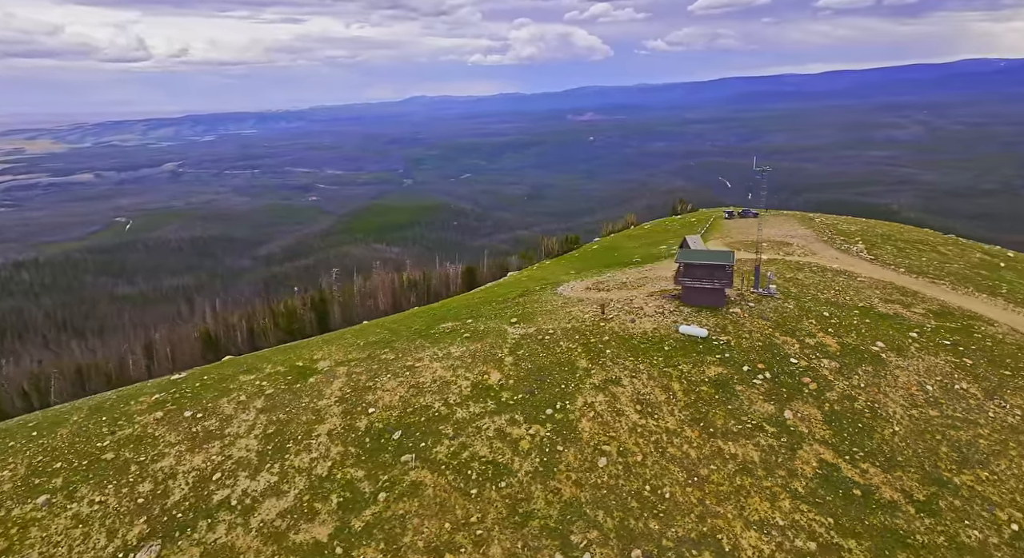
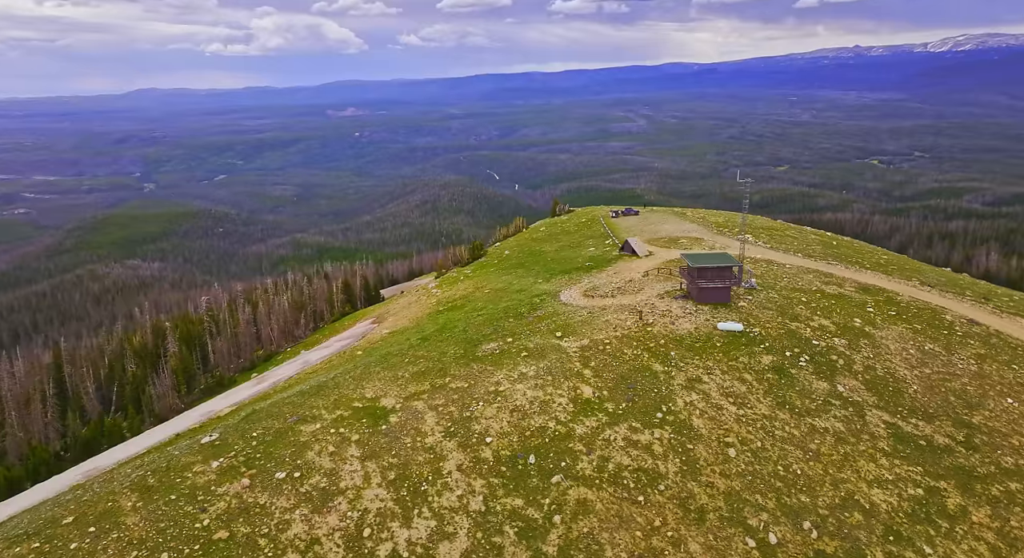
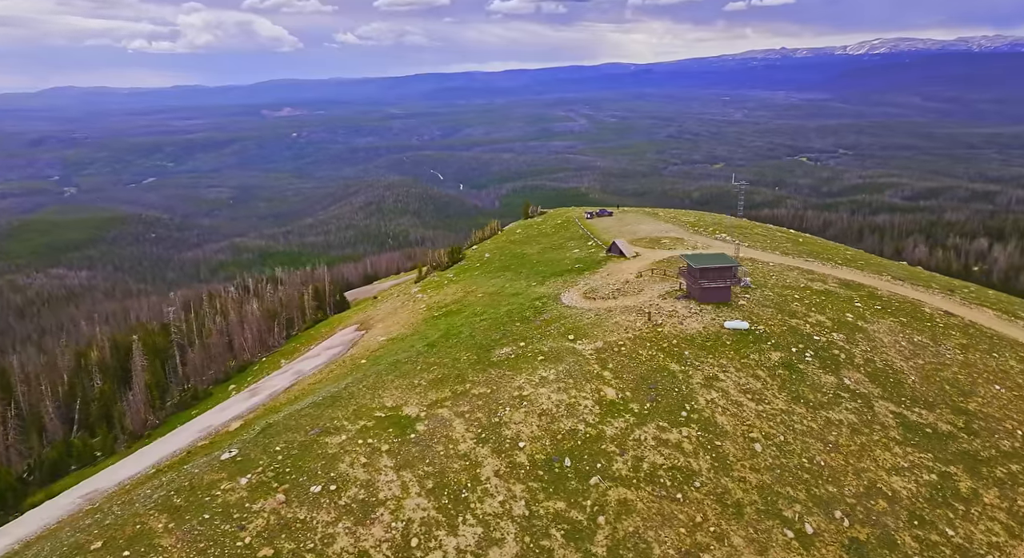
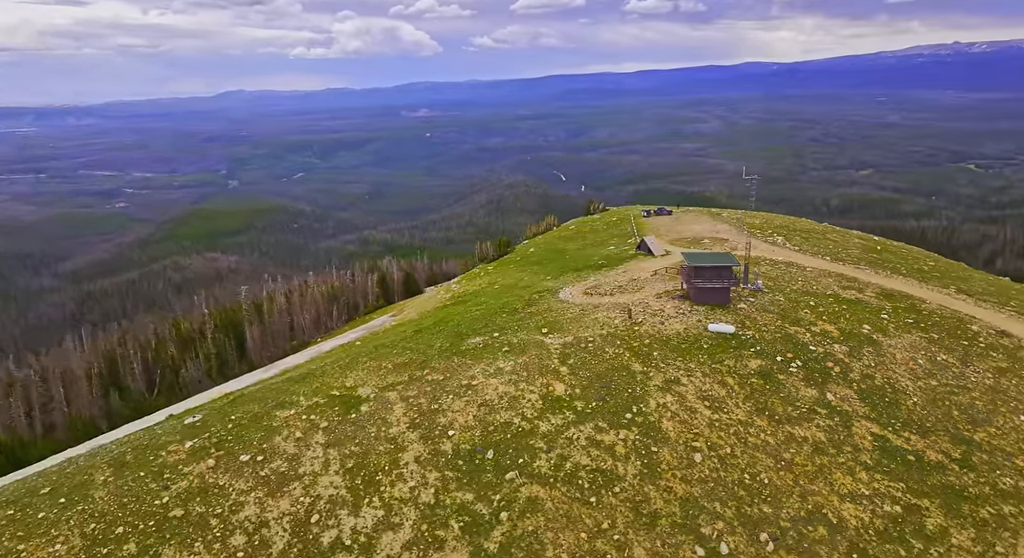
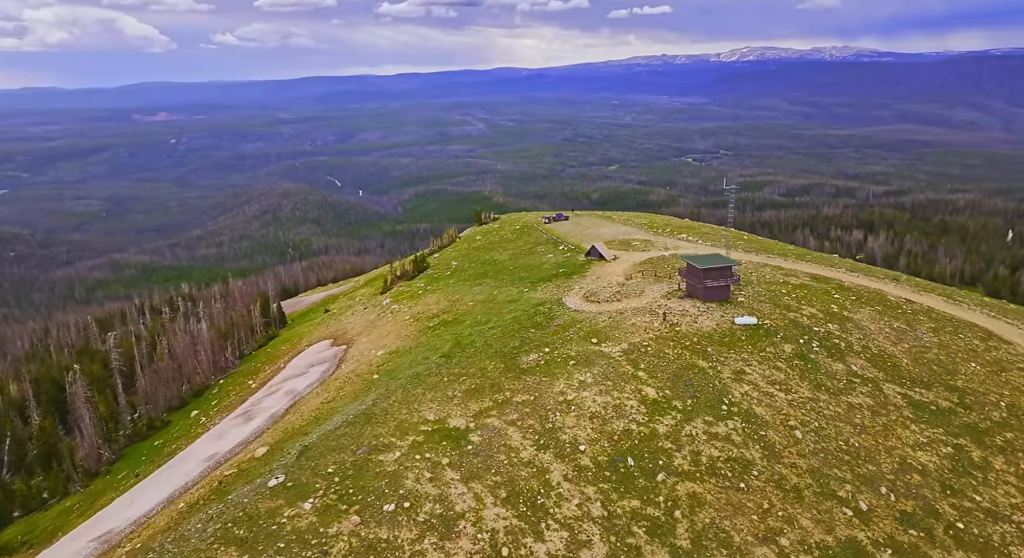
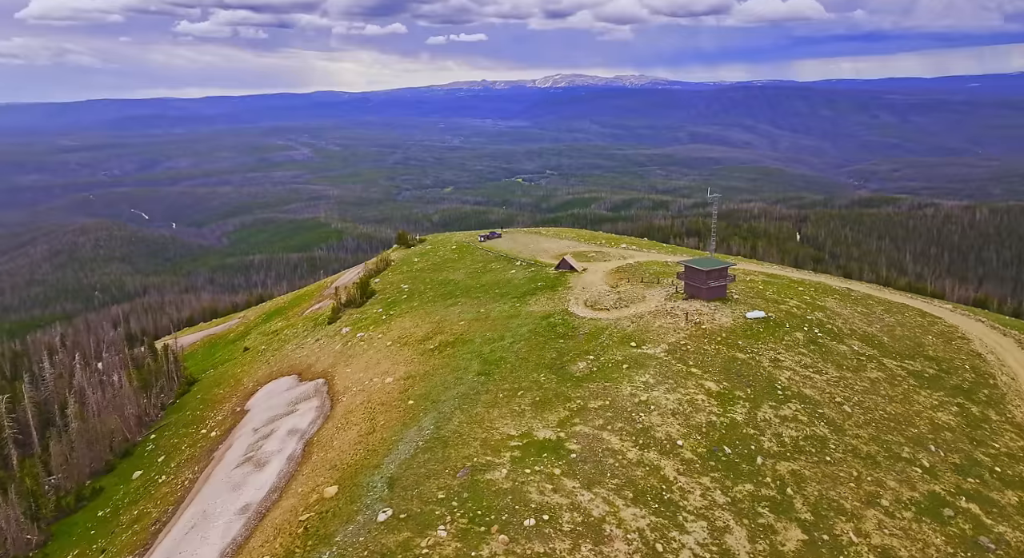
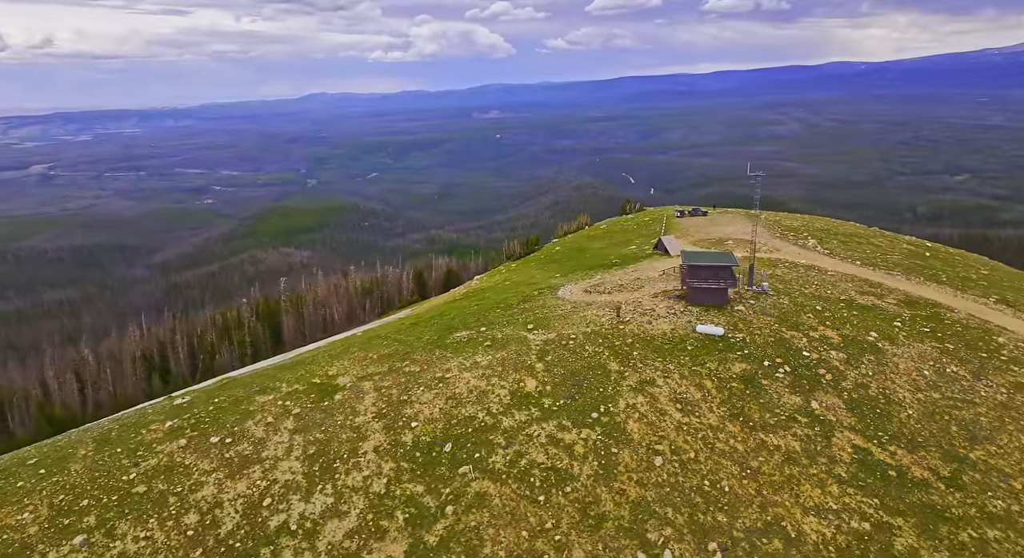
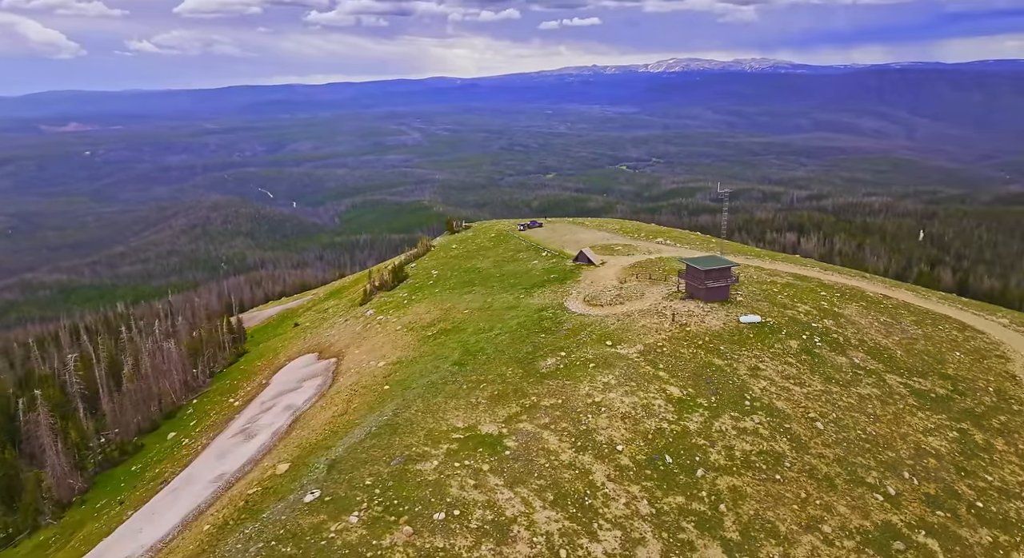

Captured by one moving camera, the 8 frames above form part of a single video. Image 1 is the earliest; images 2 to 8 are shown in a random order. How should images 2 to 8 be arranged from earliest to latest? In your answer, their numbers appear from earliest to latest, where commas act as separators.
7, 4, 2, 3, 5, 8, 6
